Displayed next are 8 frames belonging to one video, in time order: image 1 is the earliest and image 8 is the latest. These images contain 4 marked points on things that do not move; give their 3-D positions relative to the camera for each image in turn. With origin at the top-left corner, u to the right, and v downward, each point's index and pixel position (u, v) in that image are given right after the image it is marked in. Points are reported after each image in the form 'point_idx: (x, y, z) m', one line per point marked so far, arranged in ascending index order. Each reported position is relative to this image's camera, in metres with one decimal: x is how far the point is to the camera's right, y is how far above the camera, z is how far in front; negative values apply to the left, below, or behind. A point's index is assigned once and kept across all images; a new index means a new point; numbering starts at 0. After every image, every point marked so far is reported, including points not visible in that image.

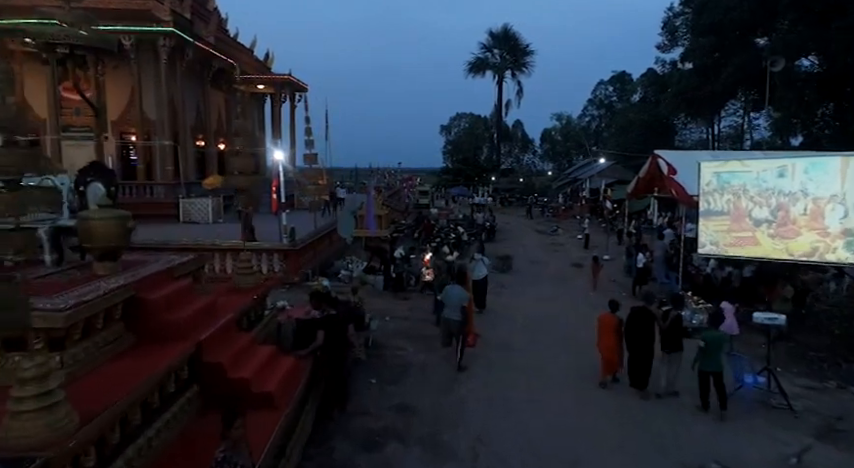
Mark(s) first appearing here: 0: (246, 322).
0: (-2.1, -1.0, +6.2) m
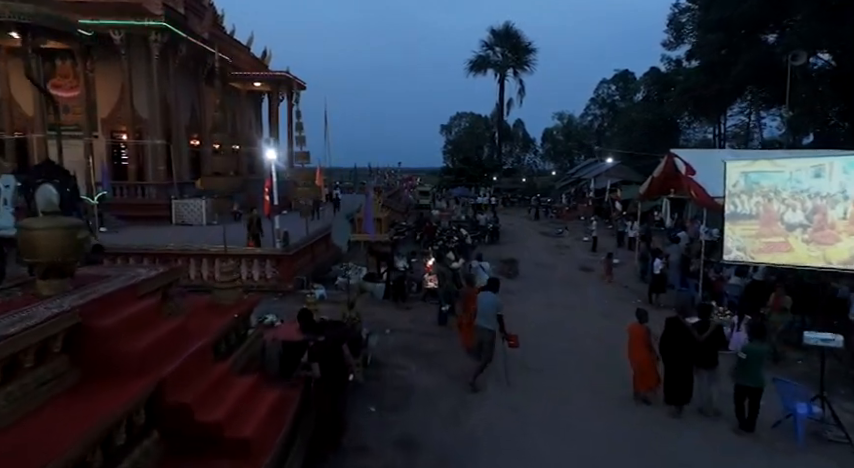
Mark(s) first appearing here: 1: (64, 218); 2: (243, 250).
0: (-2.0, -1.1, +5.4) m
1: (-2.9, +0.1, +4.3) m
2: (-3.9, -0.3, +11.6) m
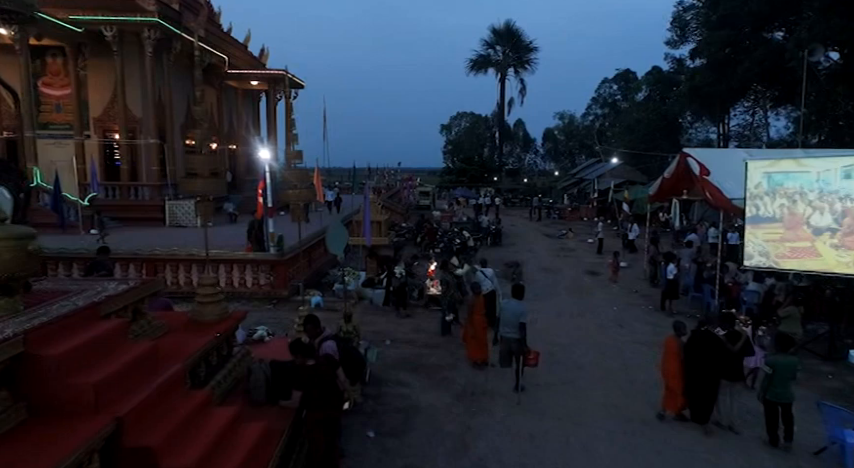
0: (-1.9, -1.2, +4.8) m
1: (-2.8, +0.1, +3.7) m
2: (-3.9, -0.4, +11.0) m
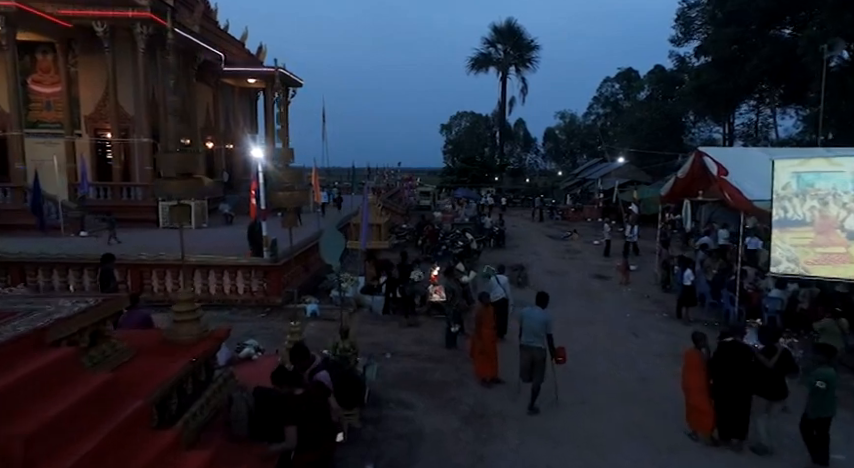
0: (-1.9, -1.3, +4.1) m
1: (-2.8, 0.0, +3.1) m
2: (-3.8, -0.5, +10.3) m
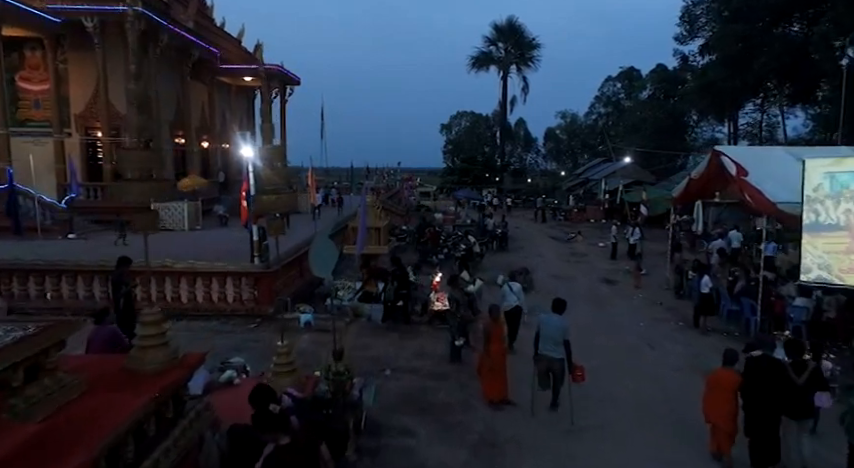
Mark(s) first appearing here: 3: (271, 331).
0: (-1.8, -1.3, +3.4) m
1: (-2.7, -0.1, +2.4) m
2: (-3.8, -0.6, +9.7) m
3: (-2.6, -1.6, +9.1) m
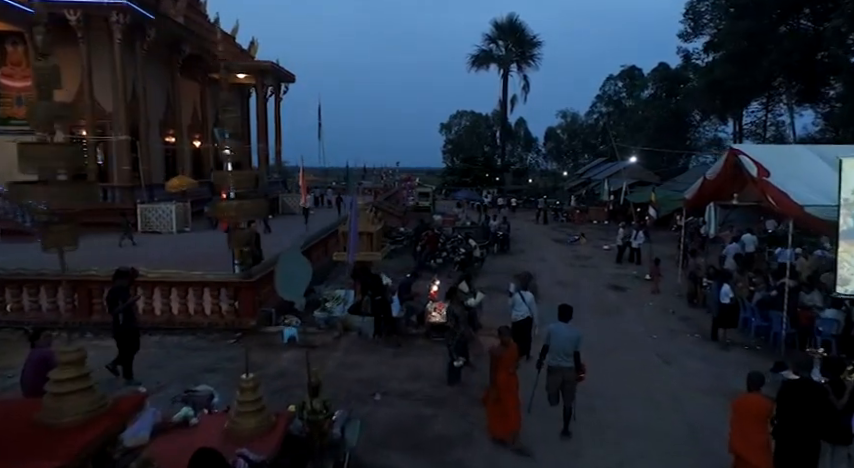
0: (-1.9, -1.4, +2.6) m
1: (-2.8, -0.2, +1.5) m
2: (-3.8, -0.7, +8.8) m
3: (-2.7, -1.7, +8.3) m
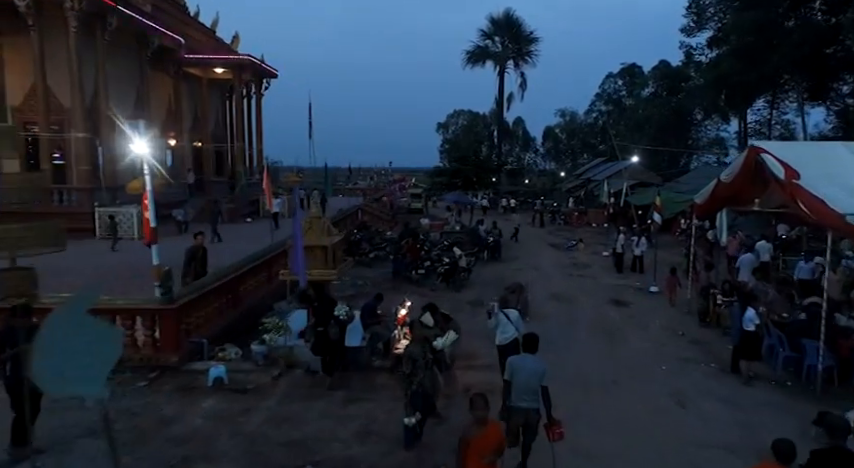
0: (-2.4, -1.6, +1.0) m
1: (-3.3, -0.4, -0.1) m
2: (-4.4, -0.9, +7.2) m
3: (-3.2, -1.9, +6.7) m
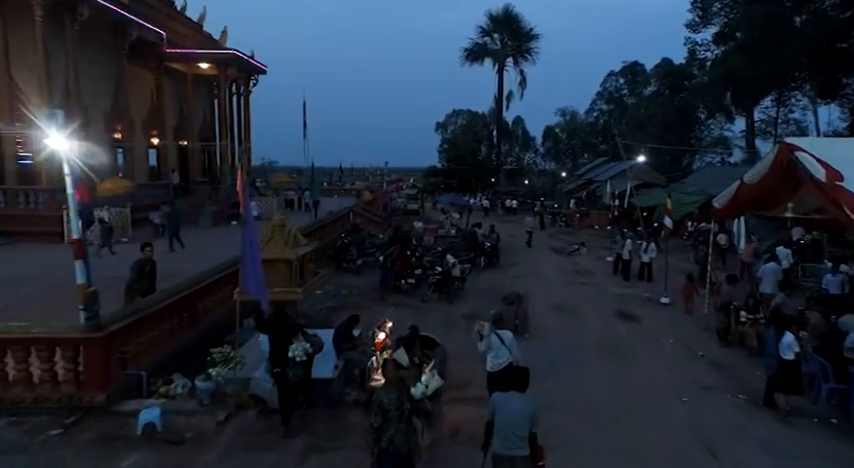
0: (-2.7, -1.8, -0.3) m
1: (-3.5, -0.6, -1.3) m
2: (-4.6, -1.0, +5.9) m
3: (-3.4, -2.1, +5.4) m
